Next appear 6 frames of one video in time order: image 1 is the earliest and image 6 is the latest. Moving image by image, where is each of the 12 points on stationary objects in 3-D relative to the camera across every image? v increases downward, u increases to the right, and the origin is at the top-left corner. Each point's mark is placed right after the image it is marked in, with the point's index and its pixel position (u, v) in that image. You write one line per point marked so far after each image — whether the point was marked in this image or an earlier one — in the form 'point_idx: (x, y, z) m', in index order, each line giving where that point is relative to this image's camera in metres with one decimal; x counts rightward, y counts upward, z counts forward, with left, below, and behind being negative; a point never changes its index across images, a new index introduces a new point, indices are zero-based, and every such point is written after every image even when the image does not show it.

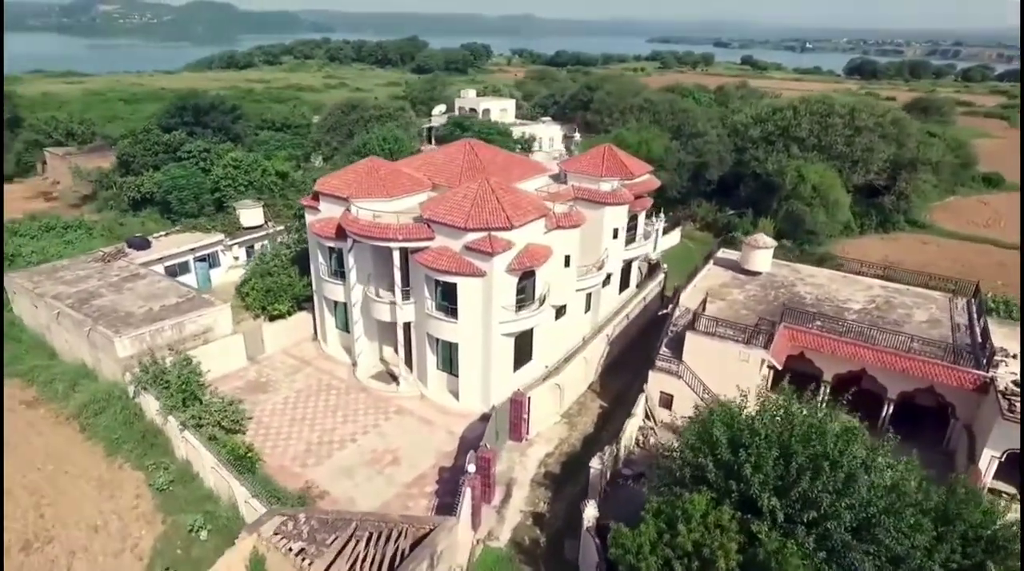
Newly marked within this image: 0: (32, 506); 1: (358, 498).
0: (-15.3, -7.0, +19.3) m
1: (-5.0, -6.8, +19.4) m
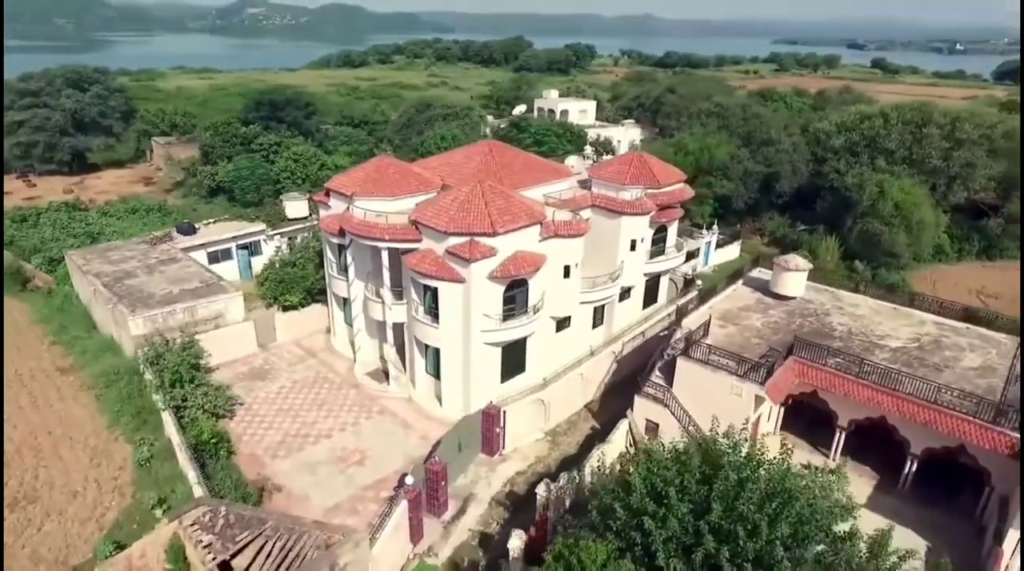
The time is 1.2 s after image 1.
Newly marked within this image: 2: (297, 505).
0: (-16.6, -6.2, +21.0) m
1: (-6.5, -6.7, +19.5) m
2: (-6.8, -6.9, +19.1) m
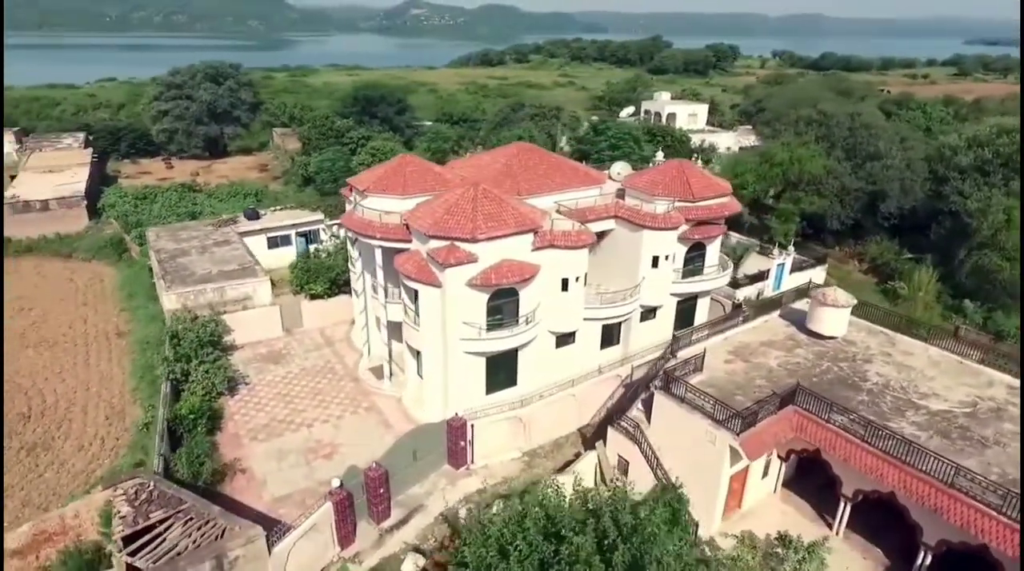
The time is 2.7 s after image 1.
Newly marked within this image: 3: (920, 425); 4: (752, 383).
0: (-17.6, -5.1, +23.6) m
1: (-8.0, -6.5, +20.0) m
2: (-8.4, -6.6, +19.6) m
3: (+11.8, -4.0, +17.5) m
4: (+7.6, -3.1, +19.3) m
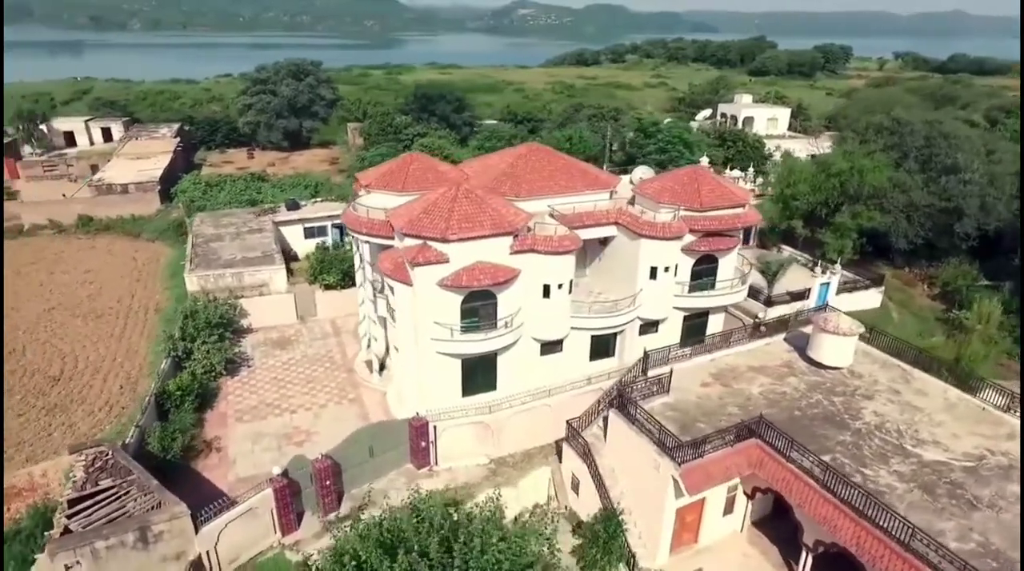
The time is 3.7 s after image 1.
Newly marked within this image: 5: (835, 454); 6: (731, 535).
0: (-18.2, -4.1, +25.7) m
1: (-9.4, -6.0, +20.8) m
2: (-9.9, -6.2, +20.5) m
3: (+9.9, -4.8, +15.4) m
4: (+6.2, -3.7, +17.8) m
5: (+8.6, -4.5, +16.1) m
6: (+6.5, -7.3, +17.8) m
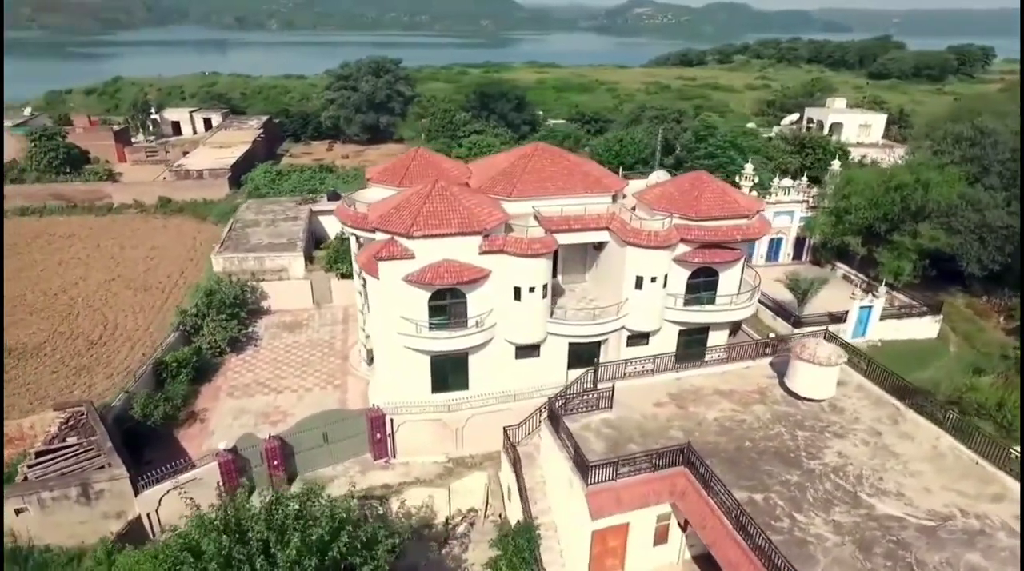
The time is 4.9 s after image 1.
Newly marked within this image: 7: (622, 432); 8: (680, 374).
0: (-18.6, -2.9, +28.3) m
1: (-10.8, -5.4, +22.1) m
2: (-11.4, -5.5, +21.9) m
3: (+7.5, -5.5, +13.7) m
4: (+4.2, -4.0, +16.6) m
5: (+6.2, -5.0, +14.6) m
6: (+4.2, -7.7, +16.7) m
7: (+3.0, -4.0, +16.5) m
8: (+5.4, -2.8, +19.3) m
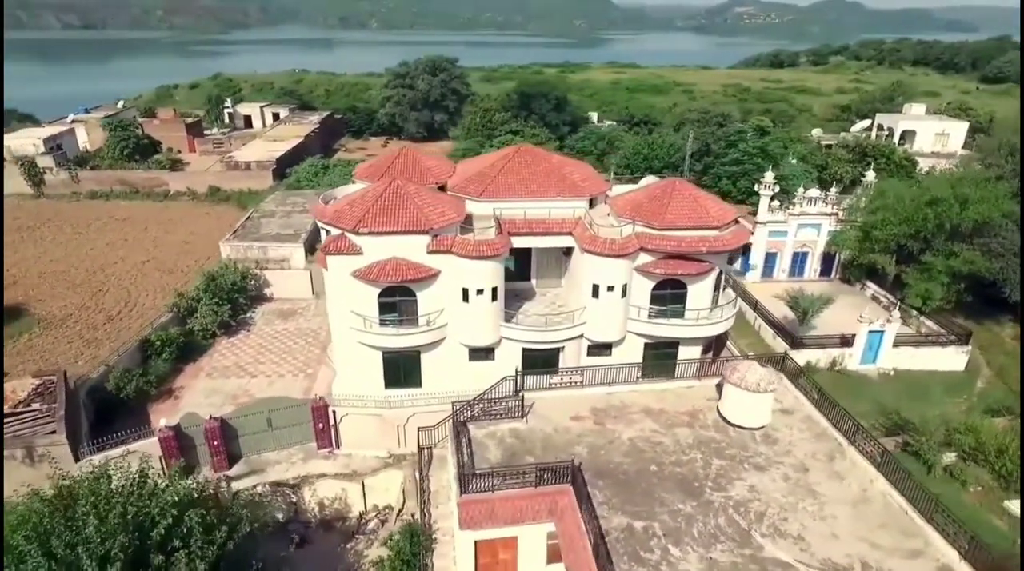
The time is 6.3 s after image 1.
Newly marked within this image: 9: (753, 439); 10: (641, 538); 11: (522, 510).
0: (-19.5, -2.0, +30.6) m
1: (-12.7, -4.9, +23.4) m
2: (-13.3, -4.9, +23.2) m
3: (+4.3, -5.9, +12.7) m
4: (+1.5, -4.3, +16.0) m
5: (+3.2, -5.4, +13.7) m
6: (+1.4, -8.0, +16.1) m
7: (+0.3, -4.2, +16.1) m
8: (+3.1, -3.2, +18.5) m
9: (+6.7, -4.2, +16.5) m
10: (+2.8, -5.5, +13.3) m
11: (+0.3, -5.3, +14.3) m
